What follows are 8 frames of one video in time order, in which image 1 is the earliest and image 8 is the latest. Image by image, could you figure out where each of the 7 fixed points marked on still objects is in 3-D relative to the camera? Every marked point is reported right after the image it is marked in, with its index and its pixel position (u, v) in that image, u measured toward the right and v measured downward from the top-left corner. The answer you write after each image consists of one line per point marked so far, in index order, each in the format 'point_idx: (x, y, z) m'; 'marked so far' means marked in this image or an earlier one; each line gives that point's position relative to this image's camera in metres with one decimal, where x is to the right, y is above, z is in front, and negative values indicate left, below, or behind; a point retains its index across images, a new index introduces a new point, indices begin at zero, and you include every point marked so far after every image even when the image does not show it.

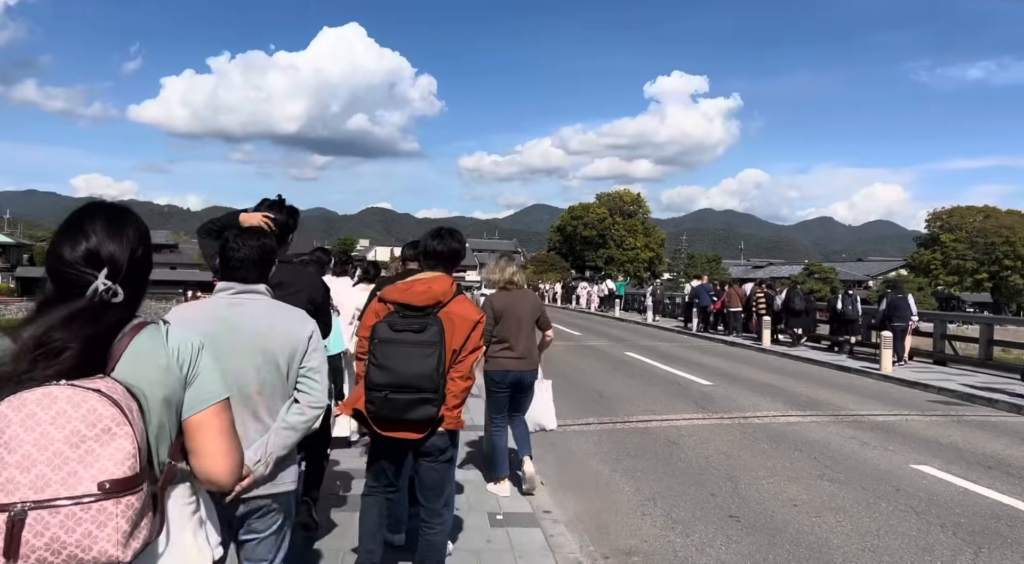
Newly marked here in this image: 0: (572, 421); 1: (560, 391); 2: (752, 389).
0: (+0.7, -1.6, +8.6) m
1: (+0.7, -1.7, +10.8) m
2: (+3.7, -1.7, +11.5) m
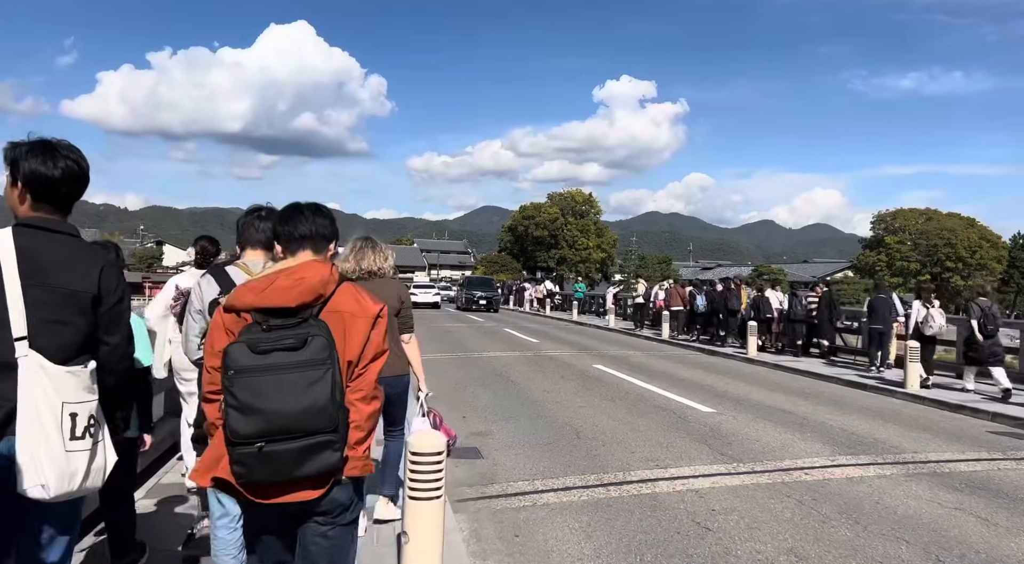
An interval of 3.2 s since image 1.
0: (+0.3, -1.6, +5.9) m
1: (+0.1, -1.6, +8.1) m
2: (+3.1, -1.7, +8.9) m
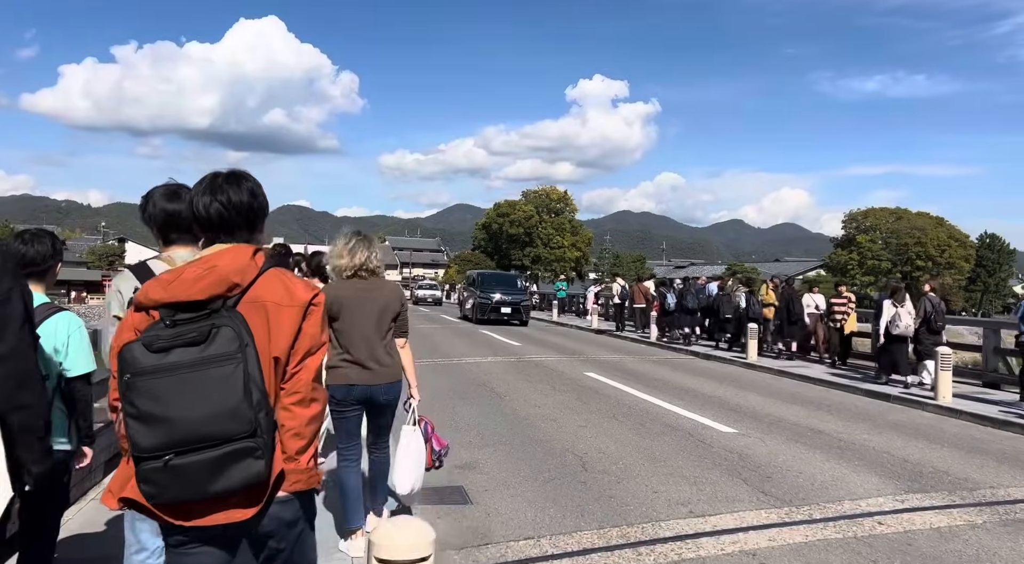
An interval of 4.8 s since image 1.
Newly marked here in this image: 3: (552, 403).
0: (+0.3, -1.6, +4.5) m
1: (0.0, -1.6, +6.7) m
2: (+3.0, -1.7, +7.7) m
3: (+0.5, -1.6, +9.7) m
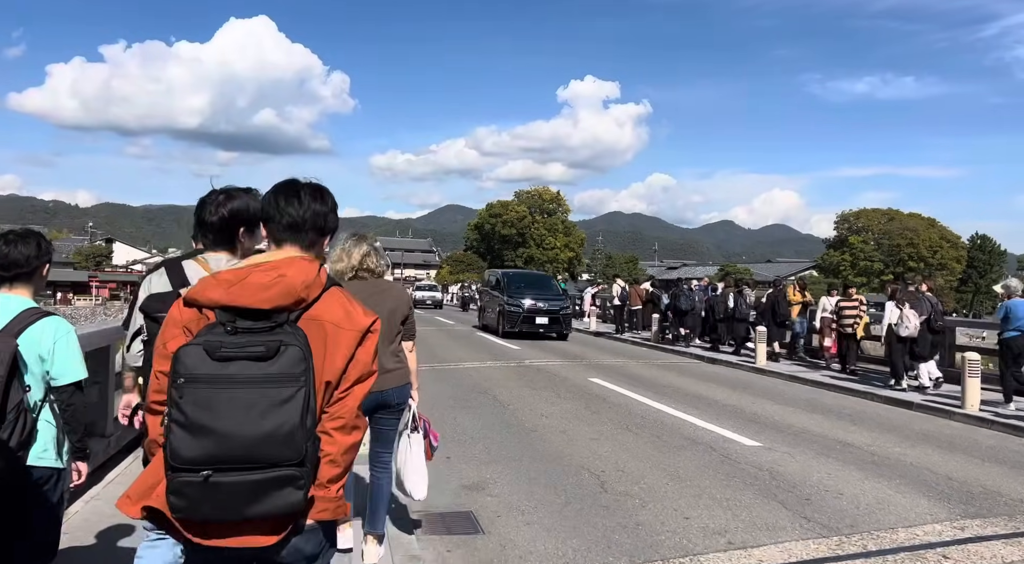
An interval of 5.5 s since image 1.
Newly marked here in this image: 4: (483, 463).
0: (+0.4, -1.6, +3.9) m
1: (+0.1, -1.7, +6.1) m
2: (+3.1, -1.7, +7.1) m
3: (+0.6, -1.6, +9.1) m
4: (-0.3, -1.7, +6.7) m
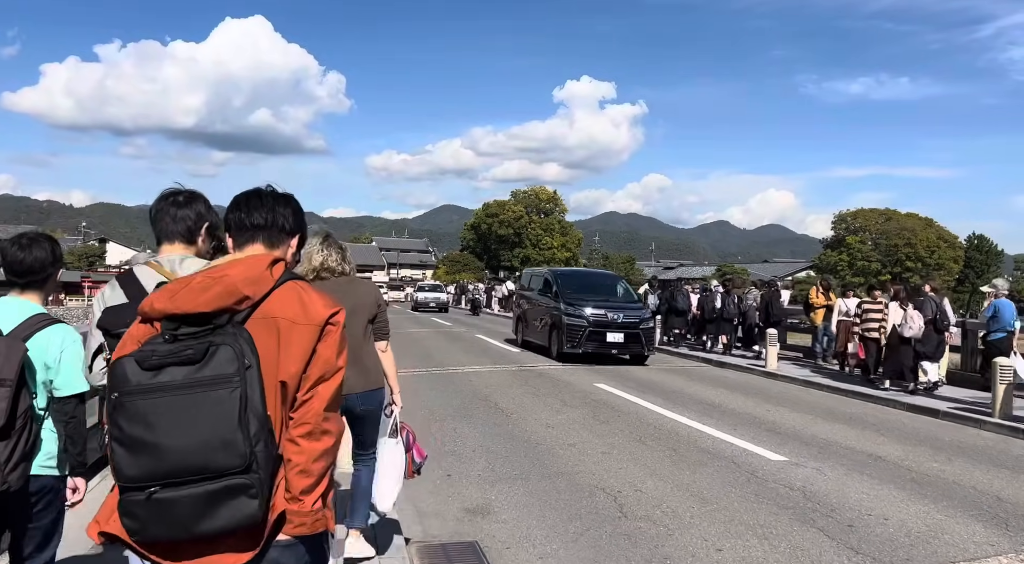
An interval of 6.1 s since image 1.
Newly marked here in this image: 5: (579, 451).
0: (+0.4, -1.7, +3.4) m
1: (+0.2, -1.7, +5.5) m
2: (+3.1, -1.7, +6.6) m
3: (+0.6, -1.6, +8.5) m
4: (-0.2, -1.7, +6.1) m
5: (+0.6, -1.6, +7.1) m
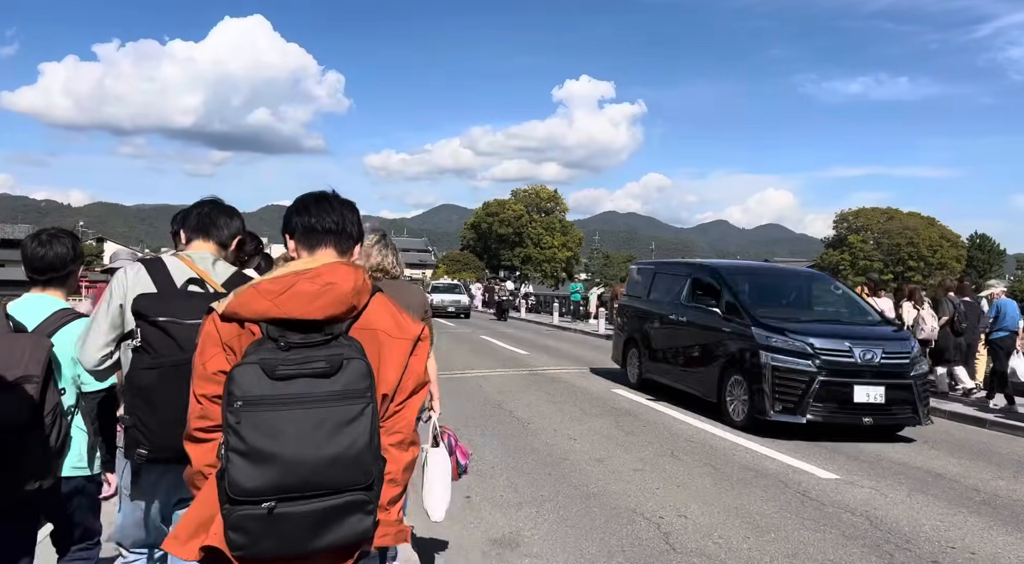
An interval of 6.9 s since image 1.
0: (+0.7, -1.7, +2.7) m
1: (+0.4, -1.7, +4.9) m
2: (+3.3, -1.7, +5.9) m
3: (+0.8, -1.6, +7.9) m
4: (0.0, -1.7, +5.5) m
5: (+0.9, -1.6, +6.5) m
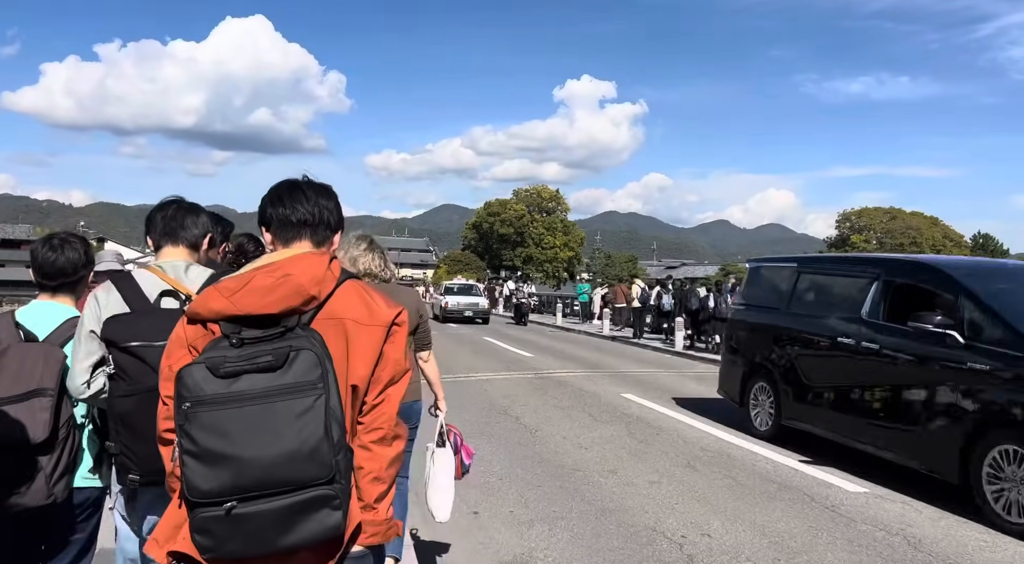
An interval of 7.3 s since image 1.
0: (+0.7, -1.7, +2.4) m
1: (+0.5, -1.7, +4.6) m
2: (+3.4, -1.7, +5.6) m
3: (+0.9, -1.6, +7.5) m
4: (+0.1, -1.7, +5.1) m
5: (+0.9, -1.7, +6.1) m
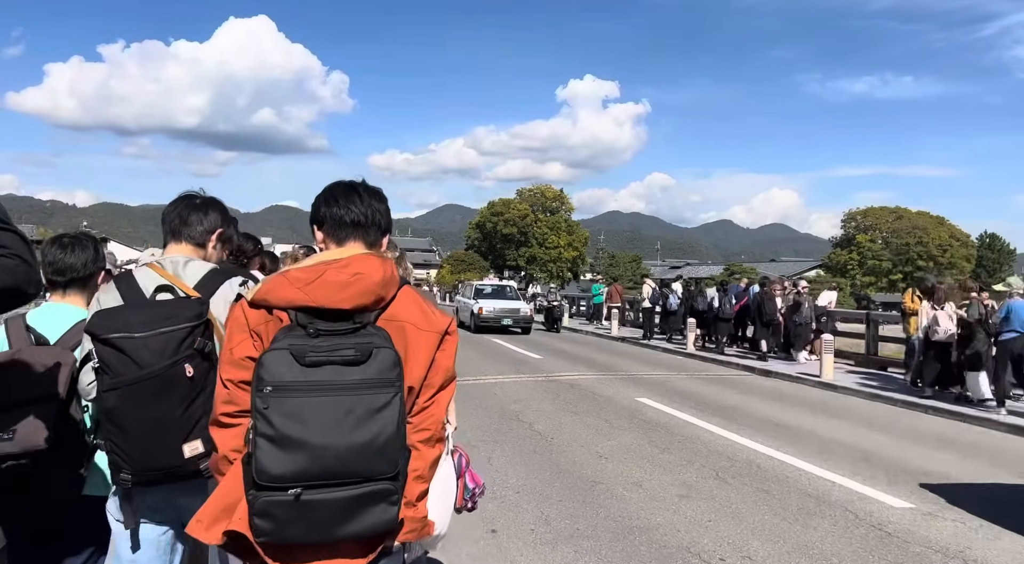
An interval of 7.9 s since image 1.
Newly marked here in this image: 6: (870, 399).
0: (+0.9, -1.7, +2.0) m
1: (+0.6, -1.7, +4.1) m
2: (+3.5, -1.7, +5.2) m
3: (+1.1, -1.6, +7.1) m
4: (+0.2, -1.7, +4.7) m
5: (+1.1, -1.7, +5.7) m
6: (+5.4, -1.8, +10.9) m
